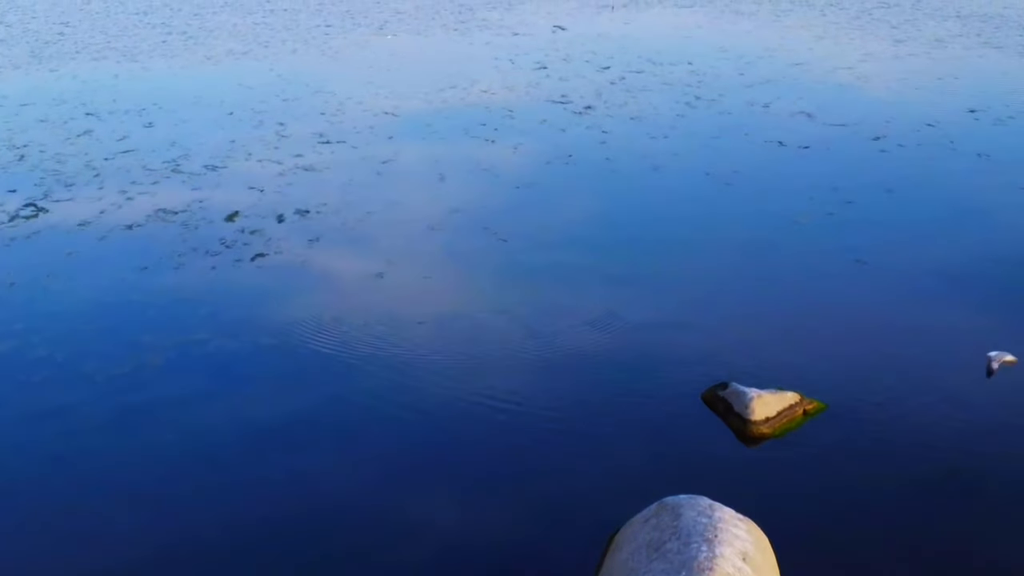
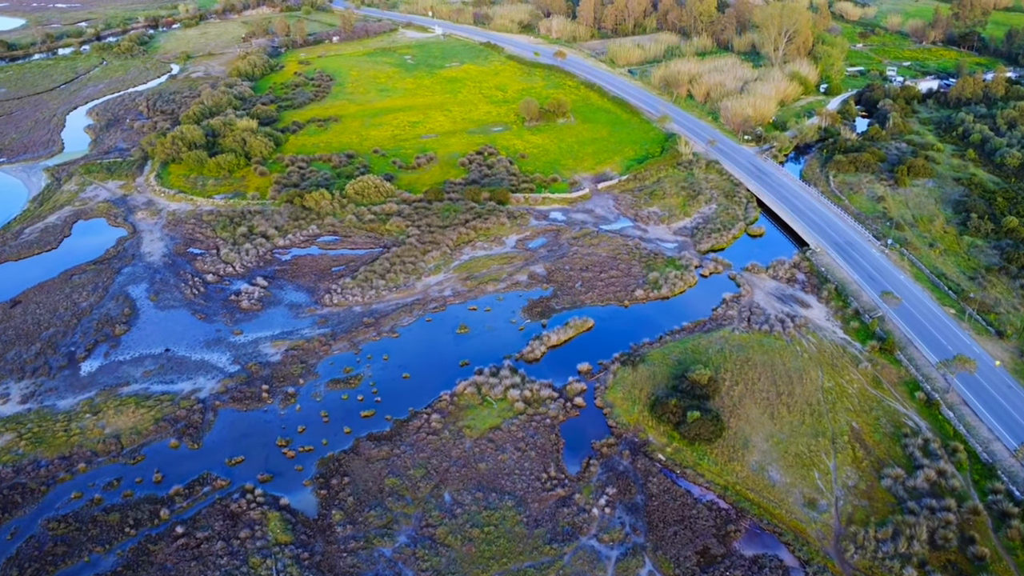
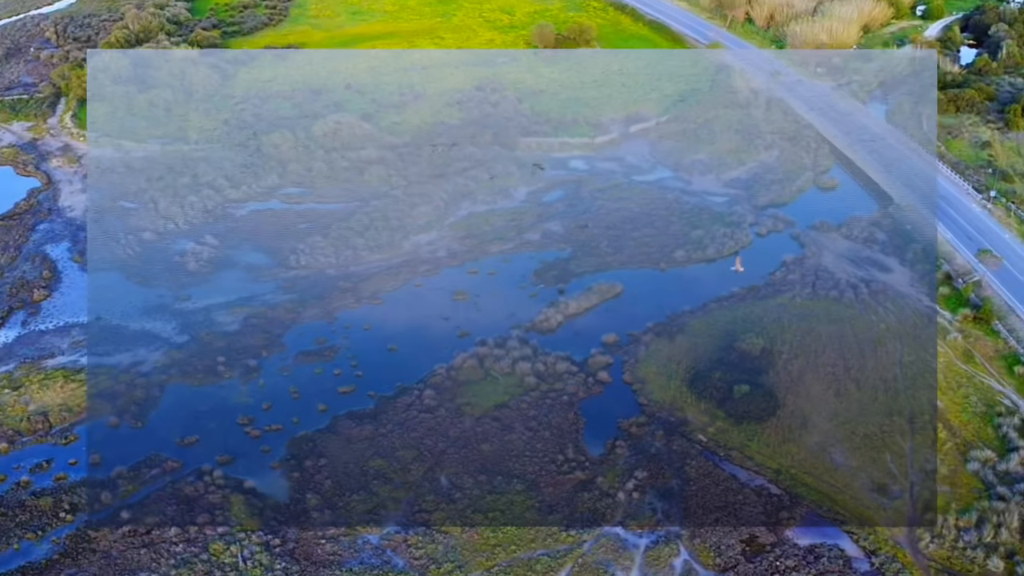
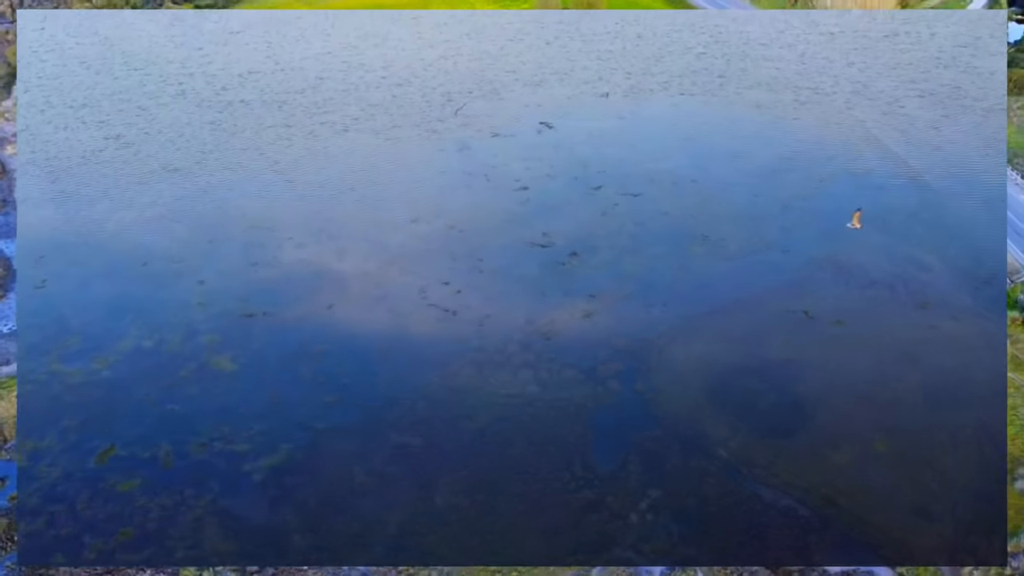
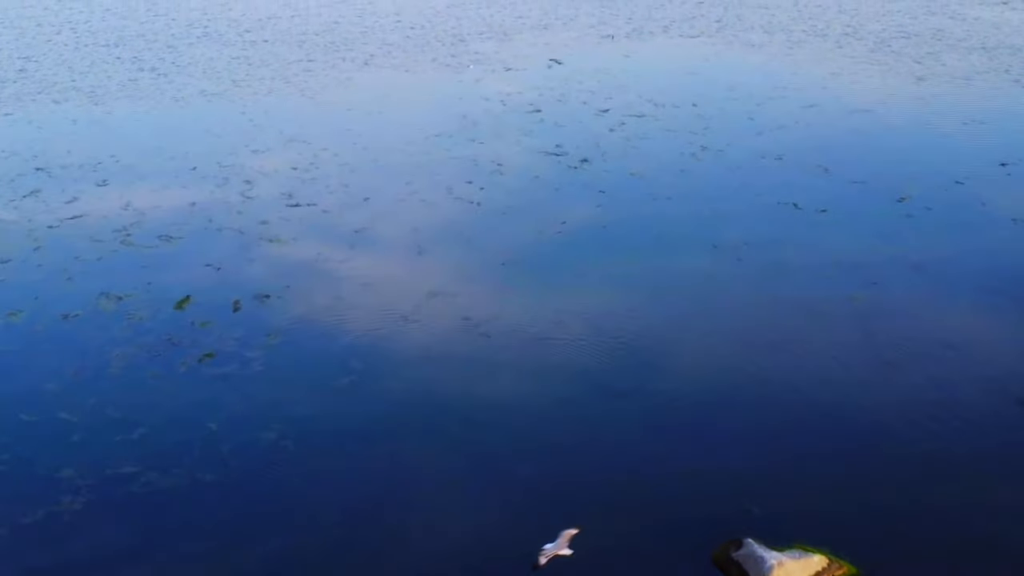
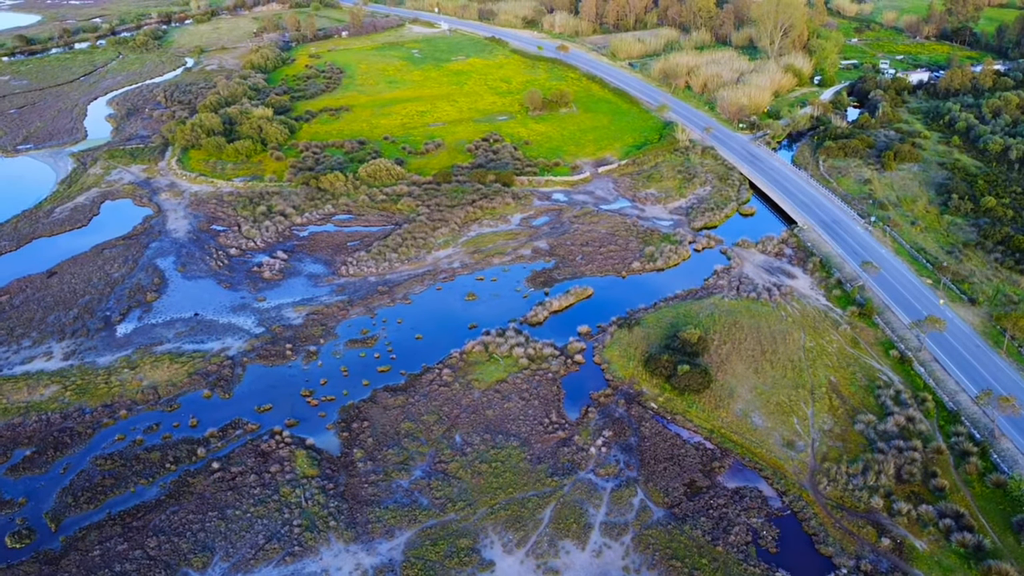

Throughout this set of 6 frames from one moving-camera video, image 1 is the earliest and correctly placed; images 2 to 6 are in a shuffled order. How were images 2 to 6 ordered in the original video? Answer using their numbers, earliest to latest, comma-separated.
5, 4, 3, 6, 2
